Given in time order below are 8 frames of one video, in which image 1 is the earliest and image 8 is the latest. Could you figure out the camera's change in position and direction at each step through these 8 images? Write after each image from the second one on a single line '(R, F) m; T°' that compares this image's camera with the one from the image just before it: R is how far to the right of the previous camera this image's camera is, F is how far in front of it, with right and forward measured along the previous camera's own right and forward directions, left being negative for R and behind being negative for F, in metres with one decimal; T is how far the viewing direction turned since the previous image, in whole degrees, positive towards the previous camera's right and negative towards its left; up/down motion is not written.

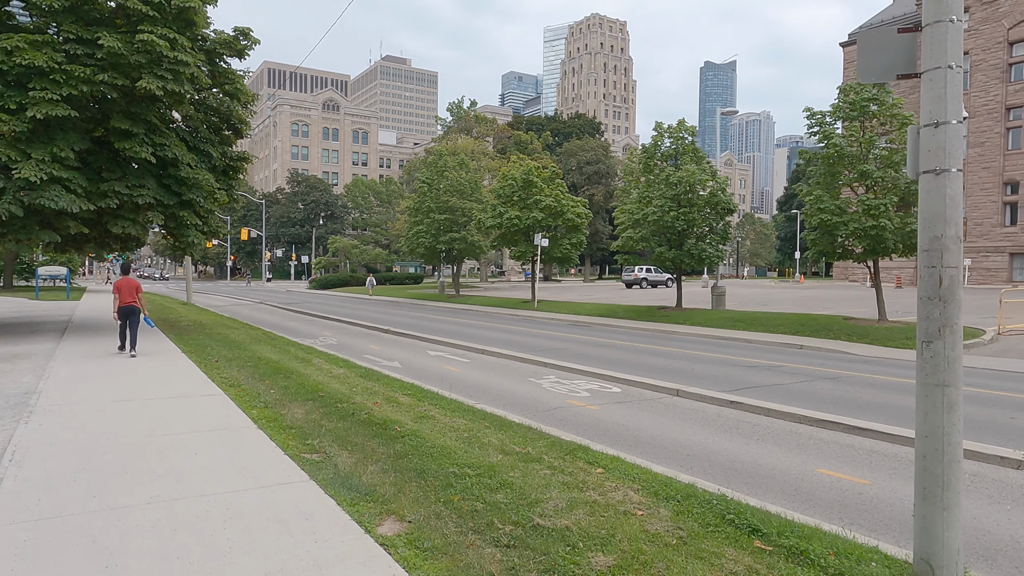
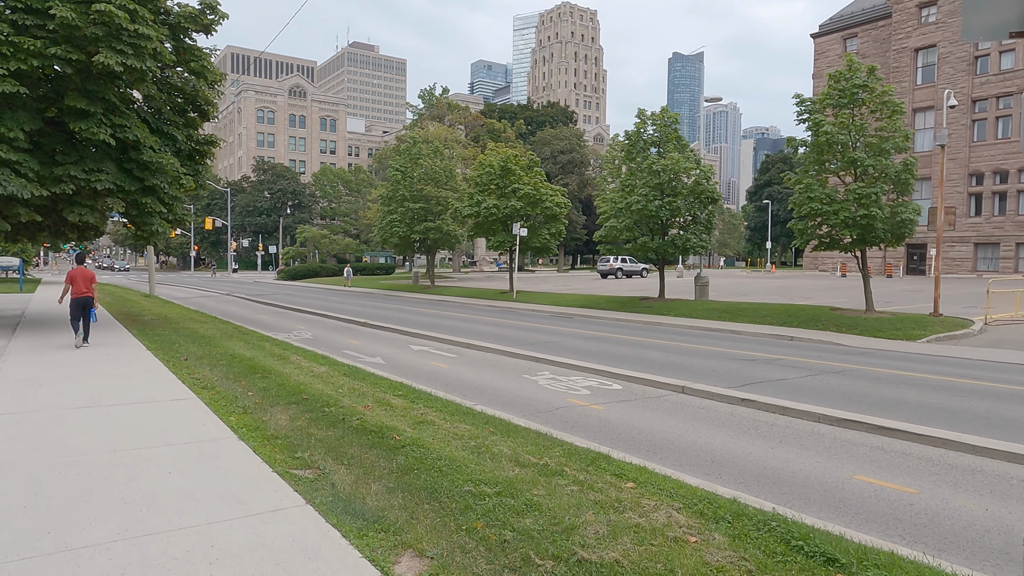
(-0.4, +0.7) m; +3°
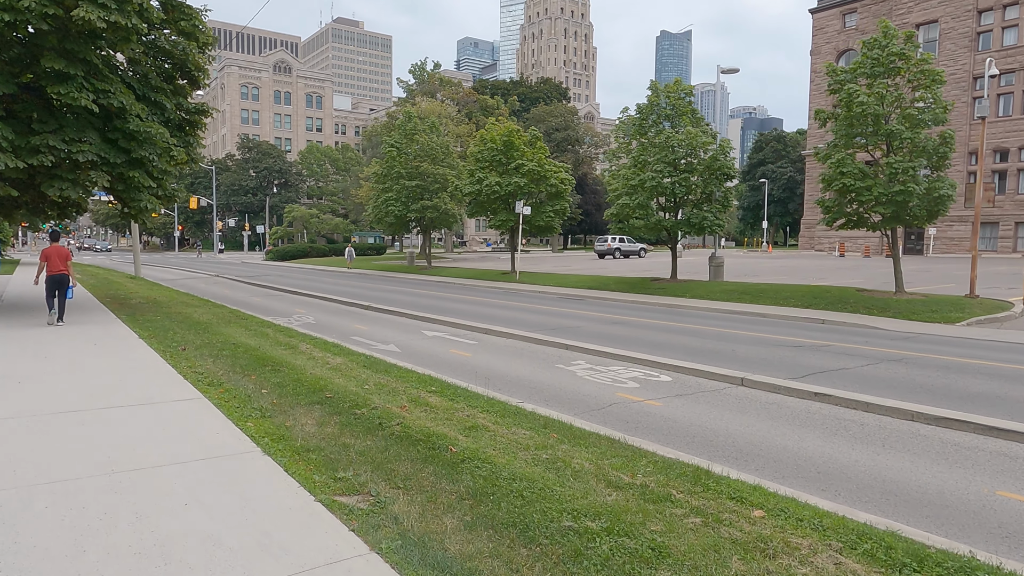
(-0.7, +1.0) m; +1°
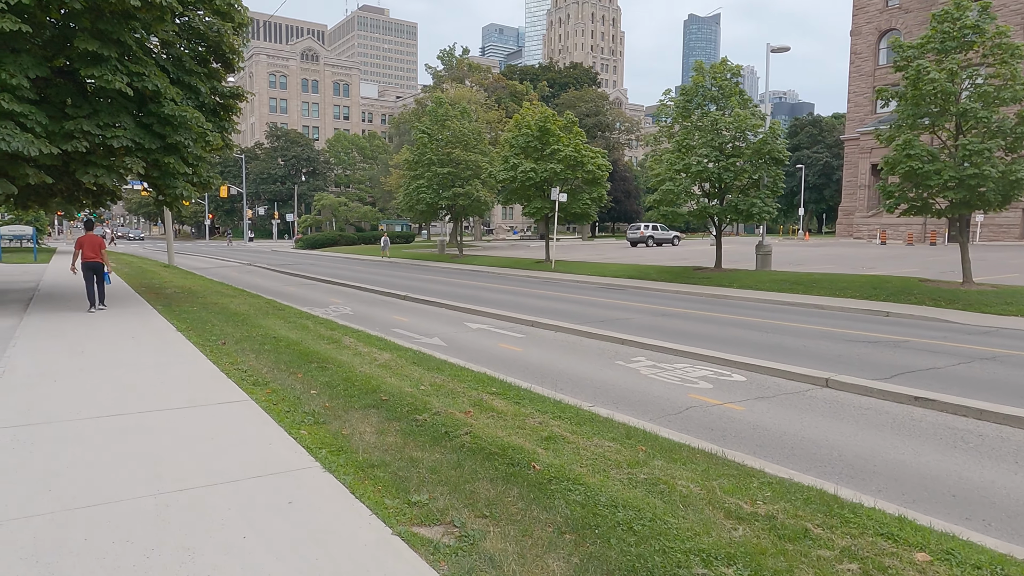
(-0.5, +0.6) m; -2°
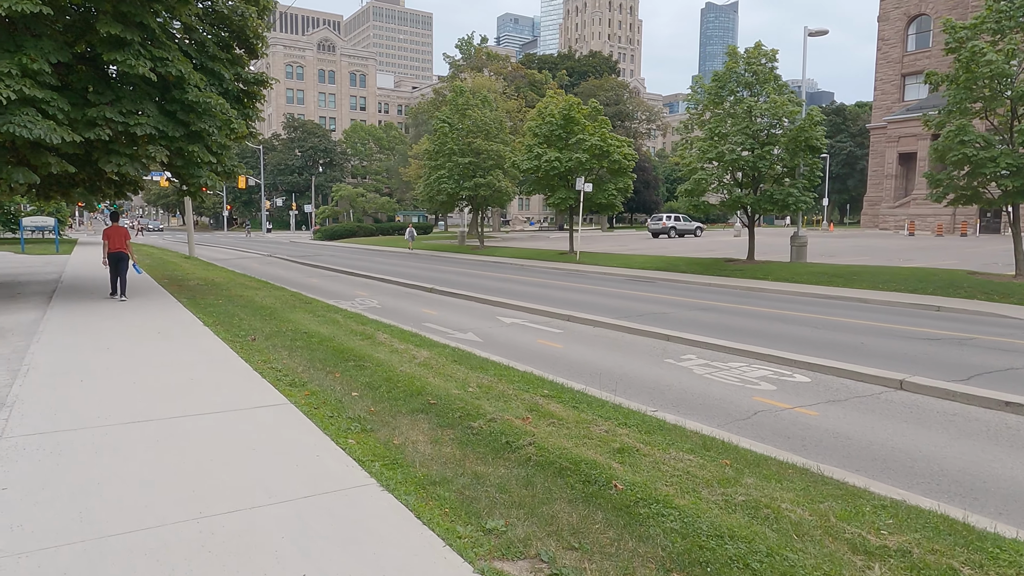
(-0.4, +0.5) m; -1°
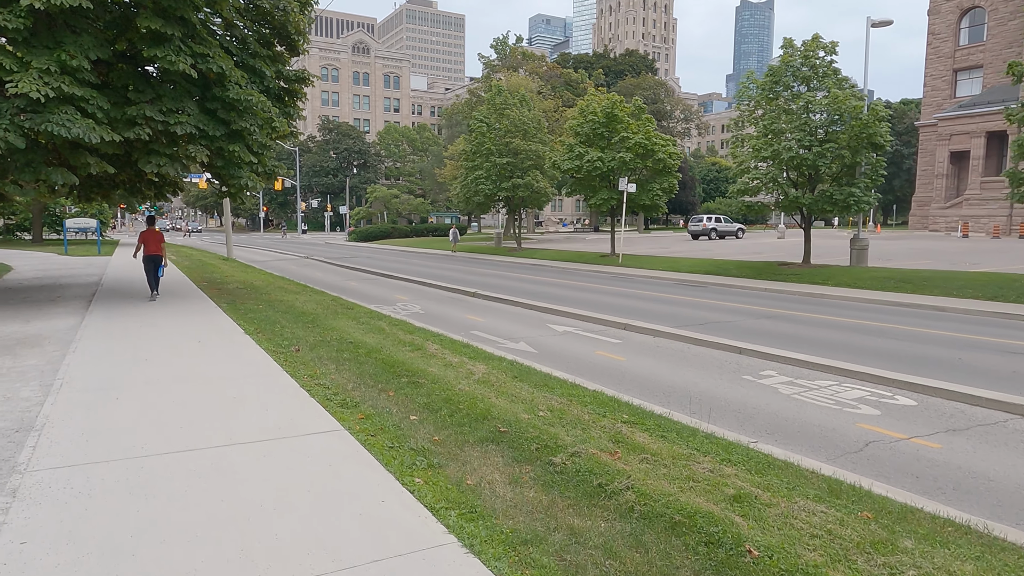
(-0.4, +0.7) m; -3°
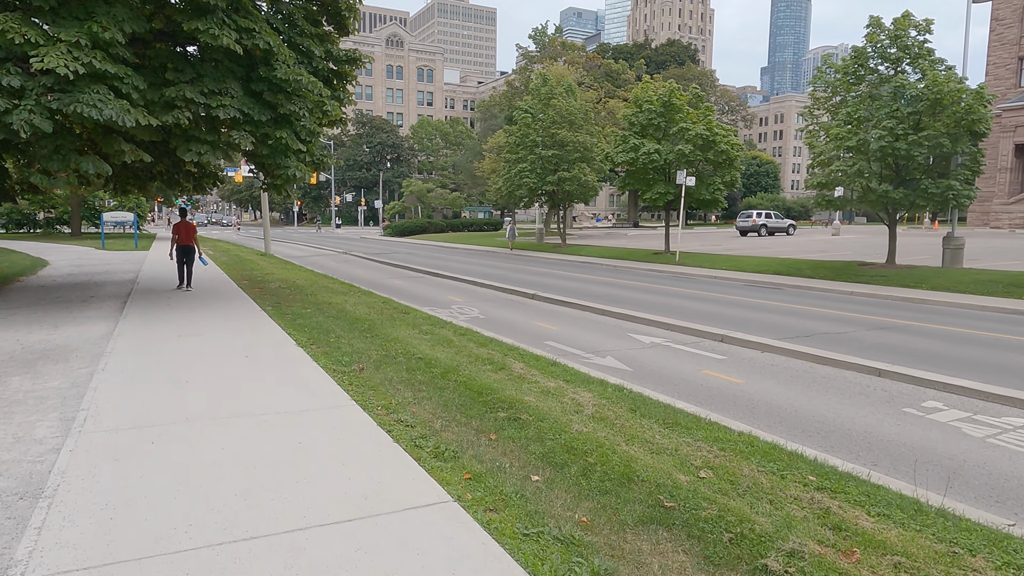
(-0.8, +1.4) m; -2°
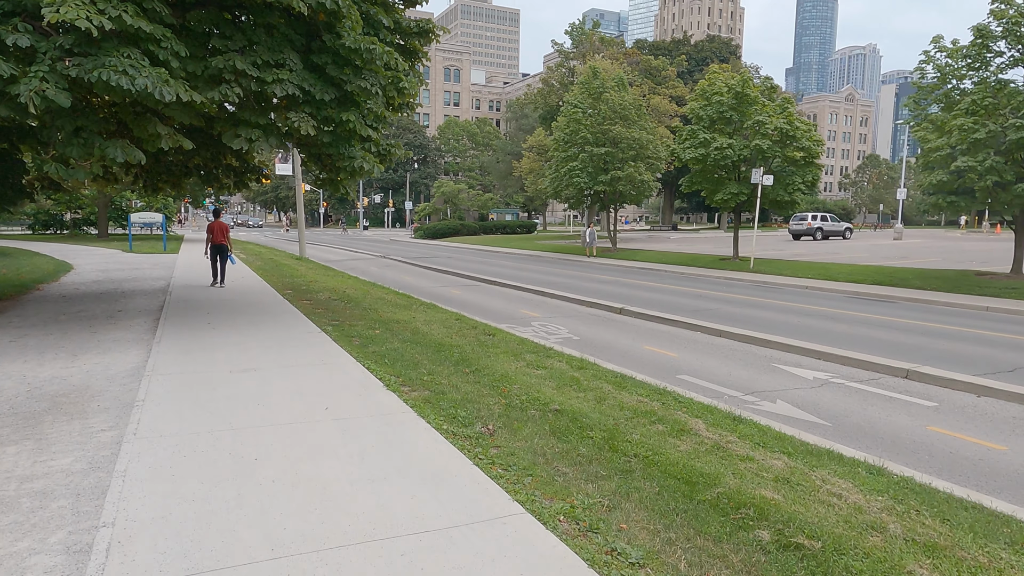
(-1.3, +2.1) m; -2°
